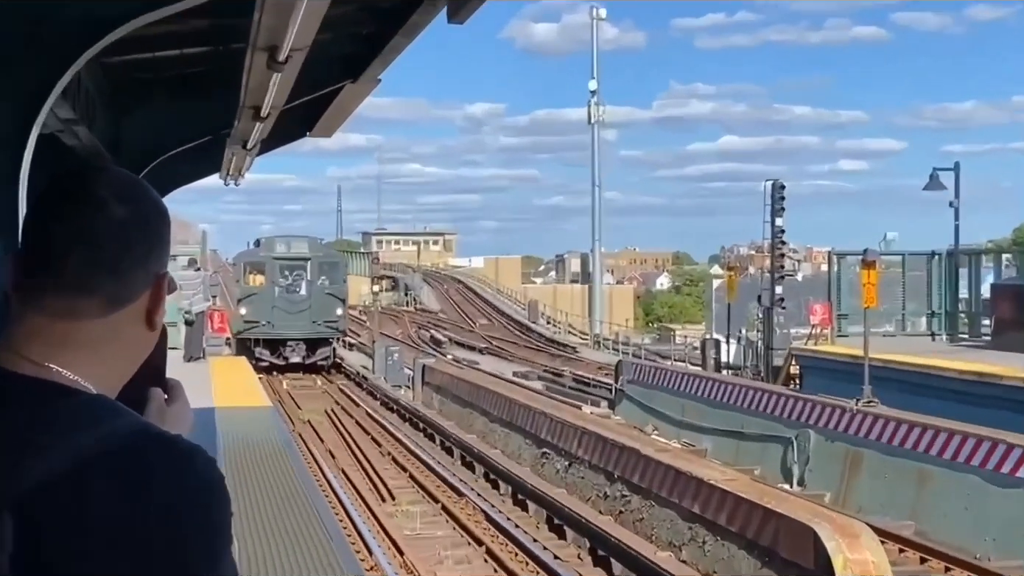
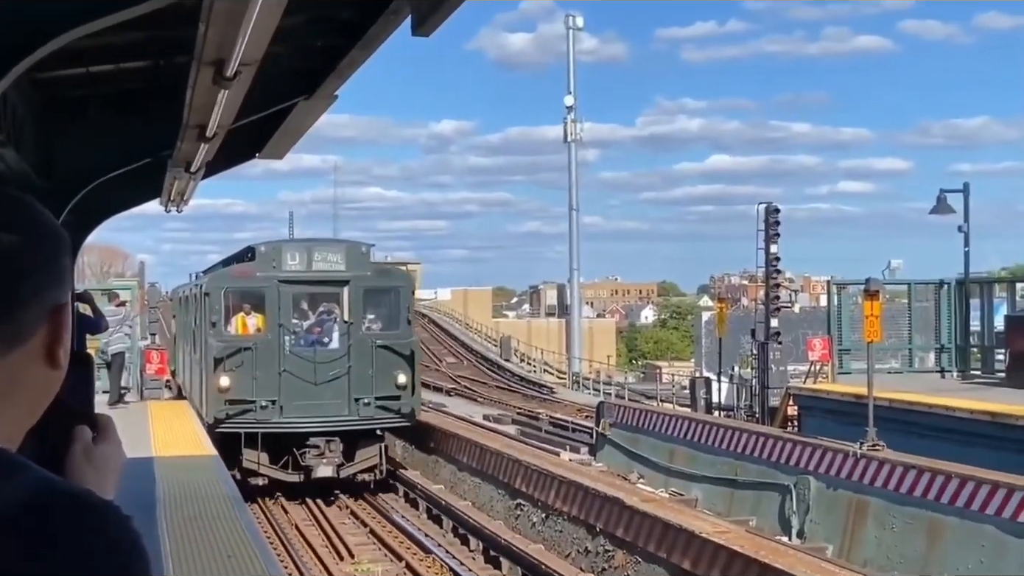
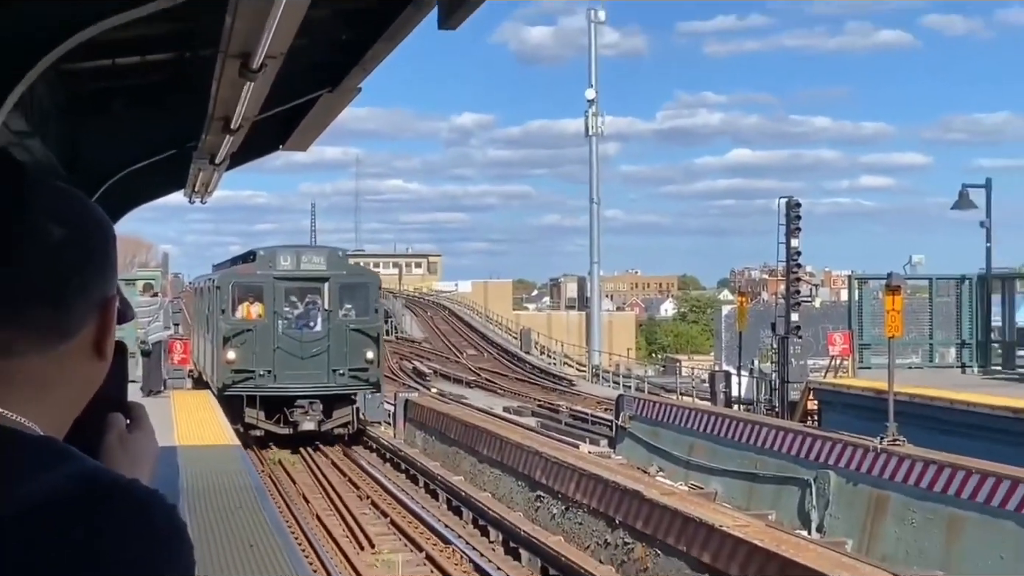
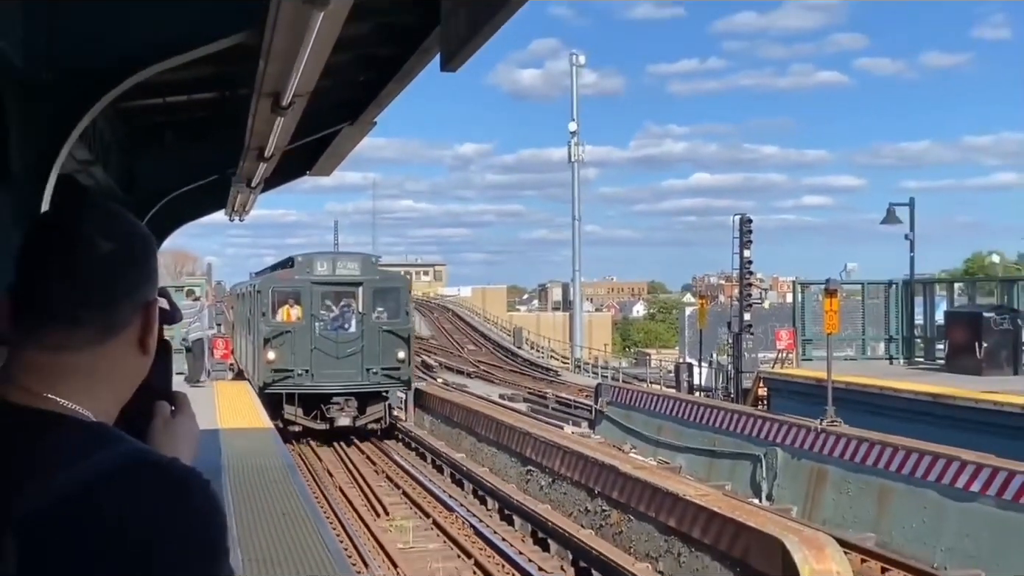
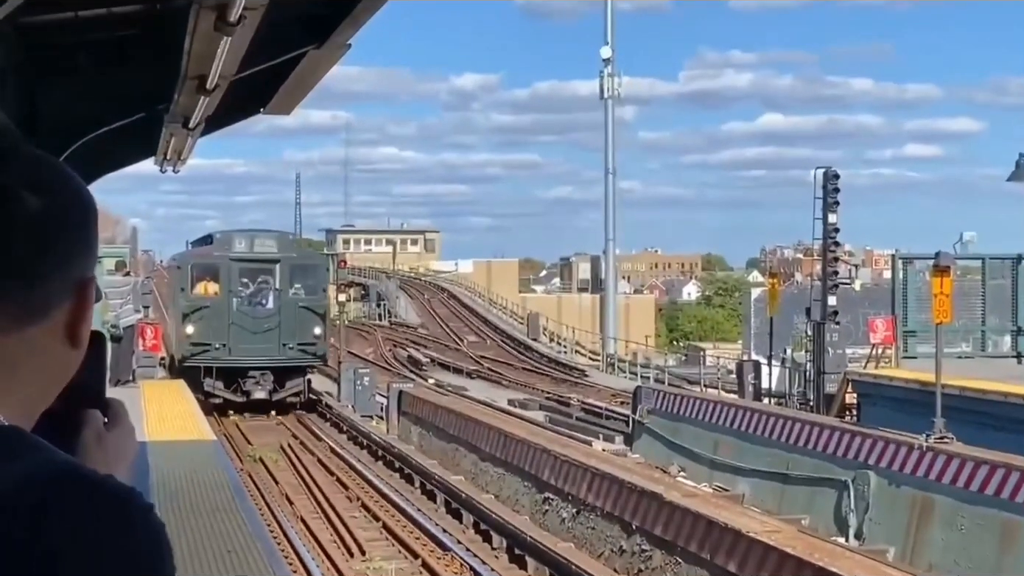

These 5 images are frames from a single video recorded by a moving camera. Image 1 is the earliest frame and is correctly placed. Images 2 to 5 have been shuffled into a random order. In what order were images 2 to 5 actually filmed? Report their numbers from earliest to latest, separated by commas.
5, 3, 4, 2
